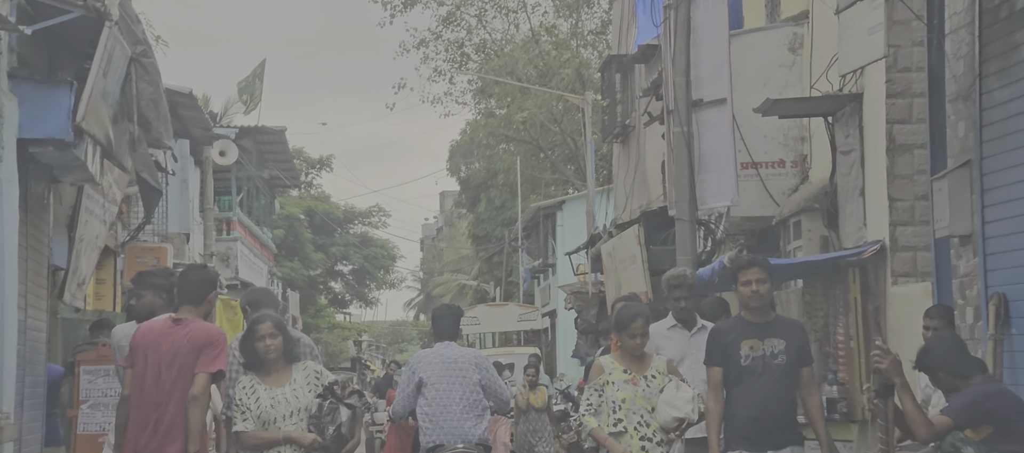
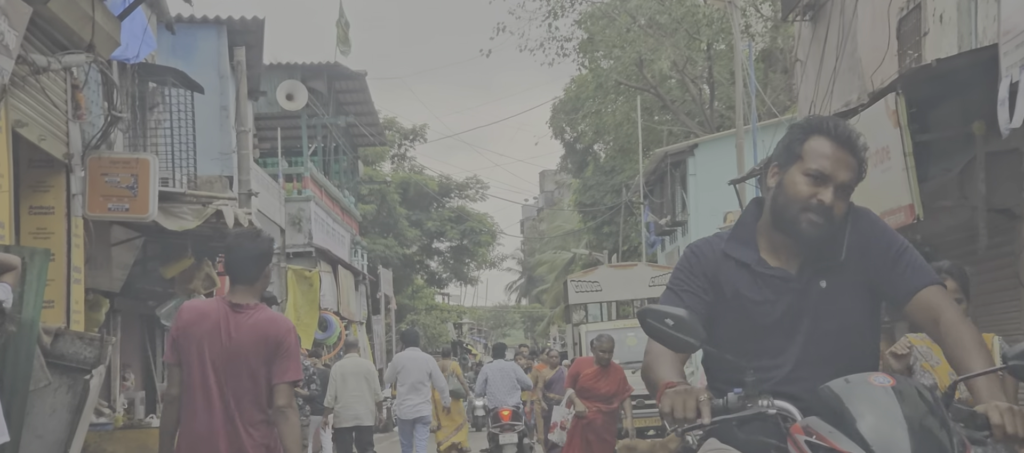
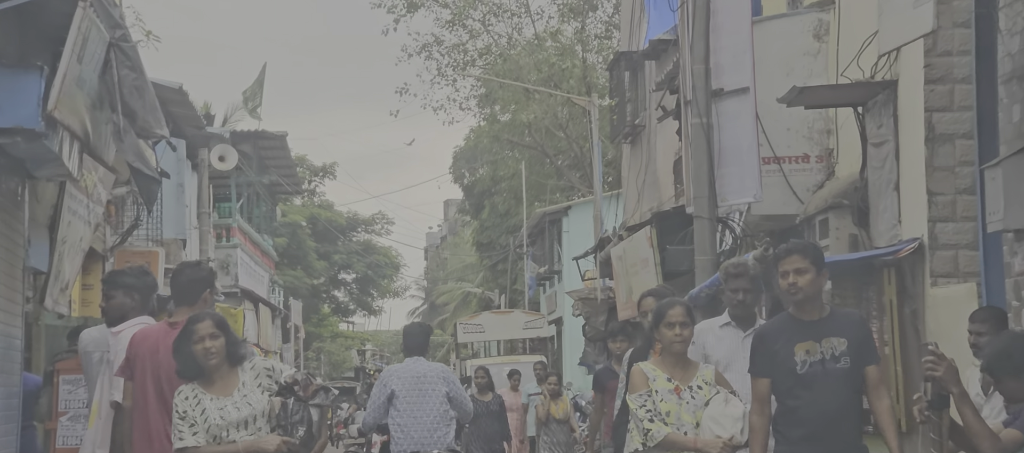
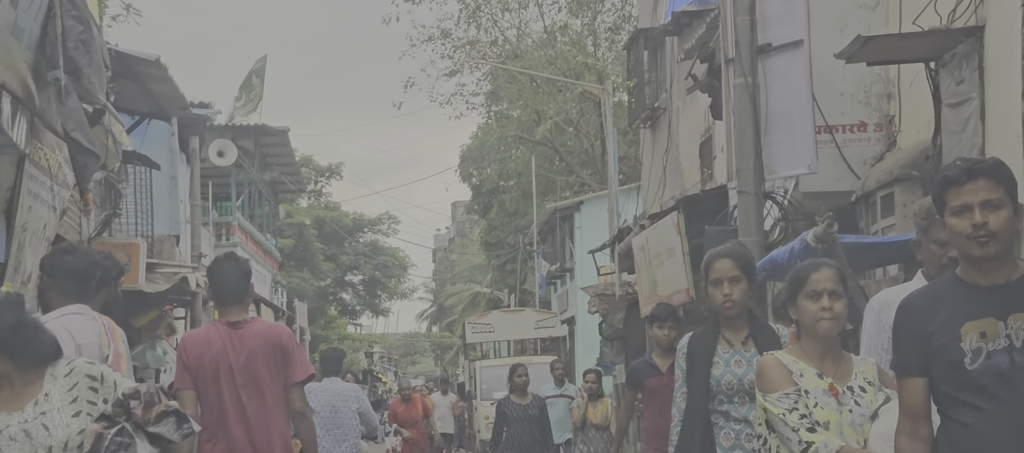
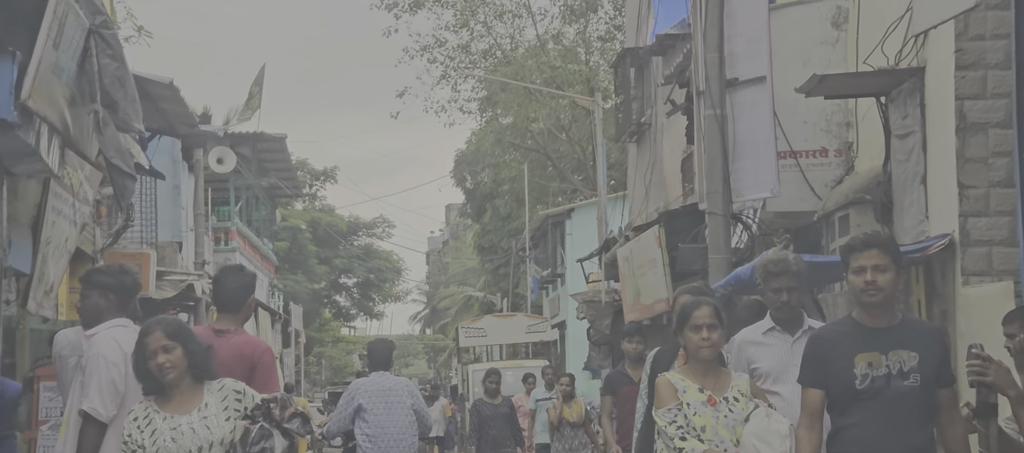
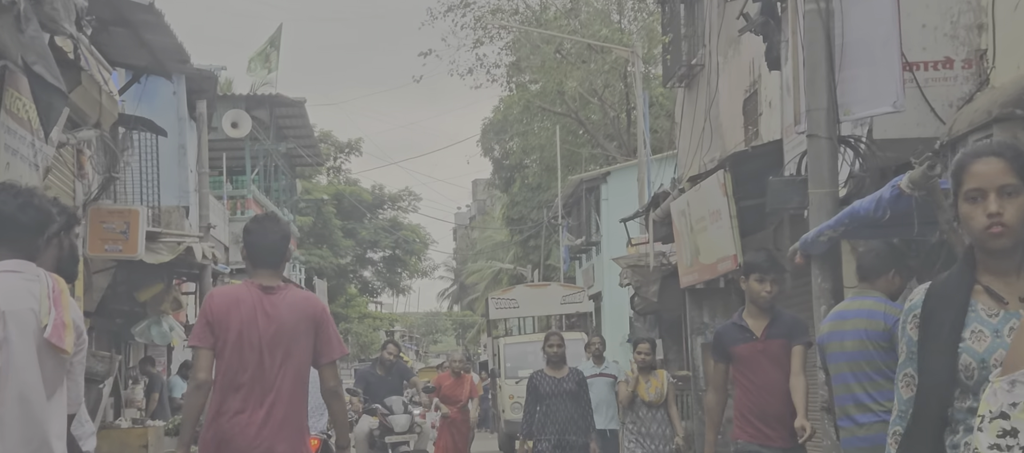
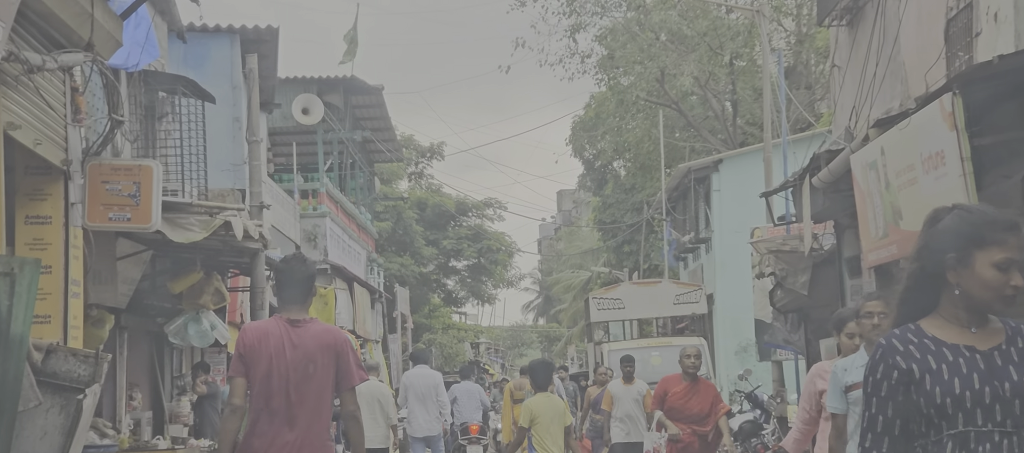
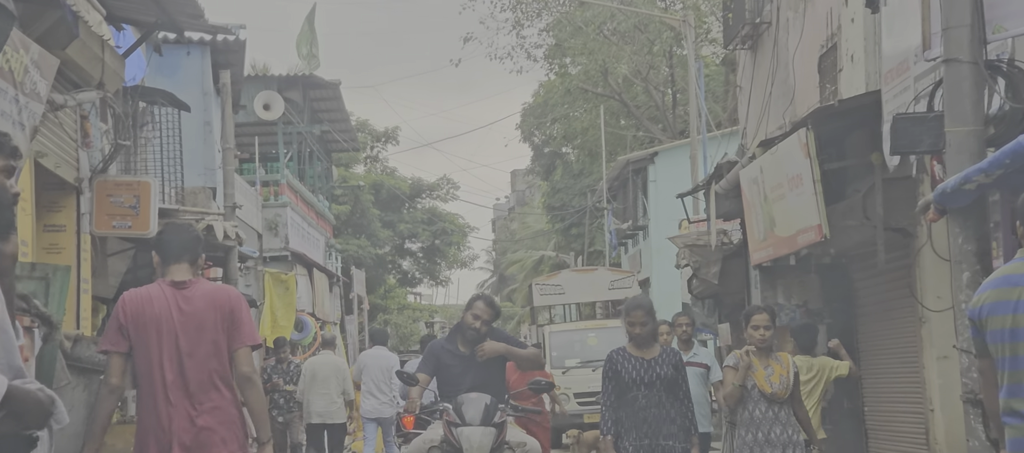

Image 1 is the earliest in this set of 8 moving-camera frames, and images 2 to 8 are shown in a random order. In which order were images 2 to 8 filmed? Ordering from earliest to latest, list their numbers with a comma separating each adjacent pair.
3, 5, 4, 6, 8, 2, 7
